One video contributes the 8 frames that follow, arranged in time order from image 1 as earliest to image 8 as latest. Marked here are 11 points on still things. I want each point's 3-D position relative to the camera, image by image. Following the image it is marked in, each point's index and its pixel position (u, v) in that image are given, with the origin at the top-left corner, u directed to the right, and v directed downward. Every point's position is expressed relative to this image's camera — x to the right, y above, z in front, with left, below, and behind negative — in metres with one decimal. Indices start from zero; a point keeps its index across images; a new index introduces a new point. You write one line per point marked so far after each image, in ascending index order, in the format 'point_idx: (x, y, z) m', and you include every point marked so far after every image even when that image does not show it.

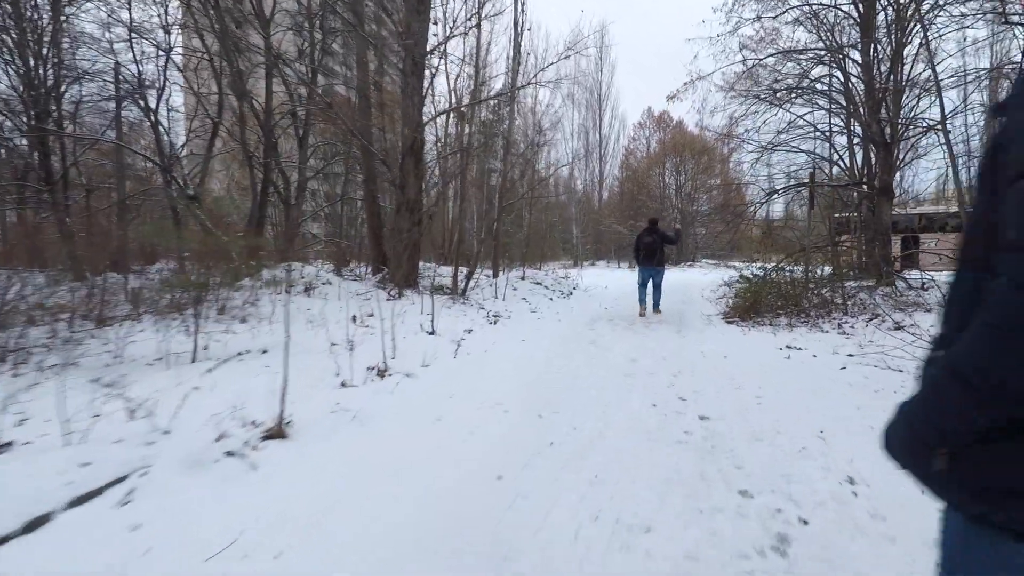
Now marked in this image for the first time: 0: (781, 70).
0: (+6.9, +5.6, +14.9) m
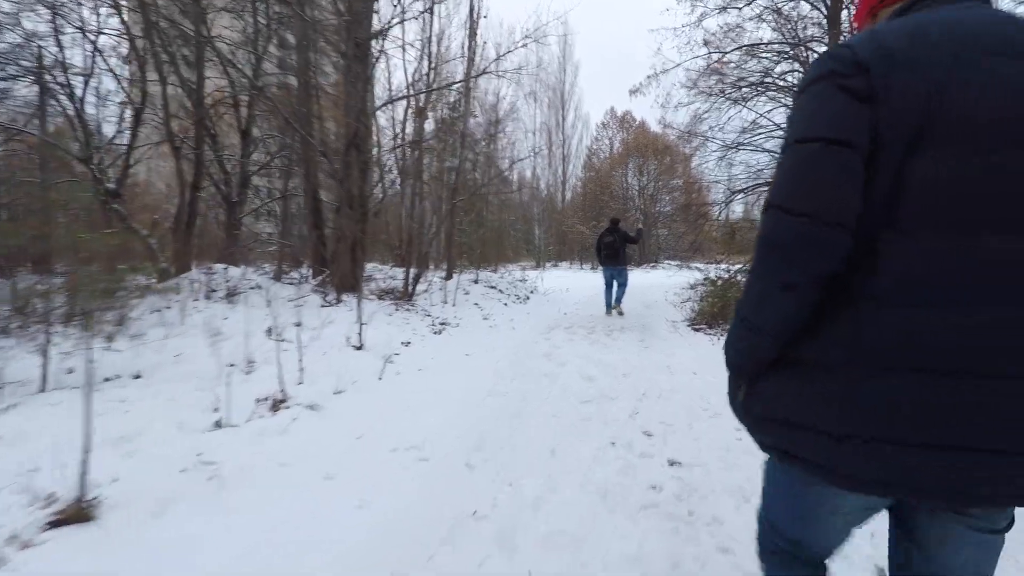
0: (+5.9, +5.6, +14.6) m
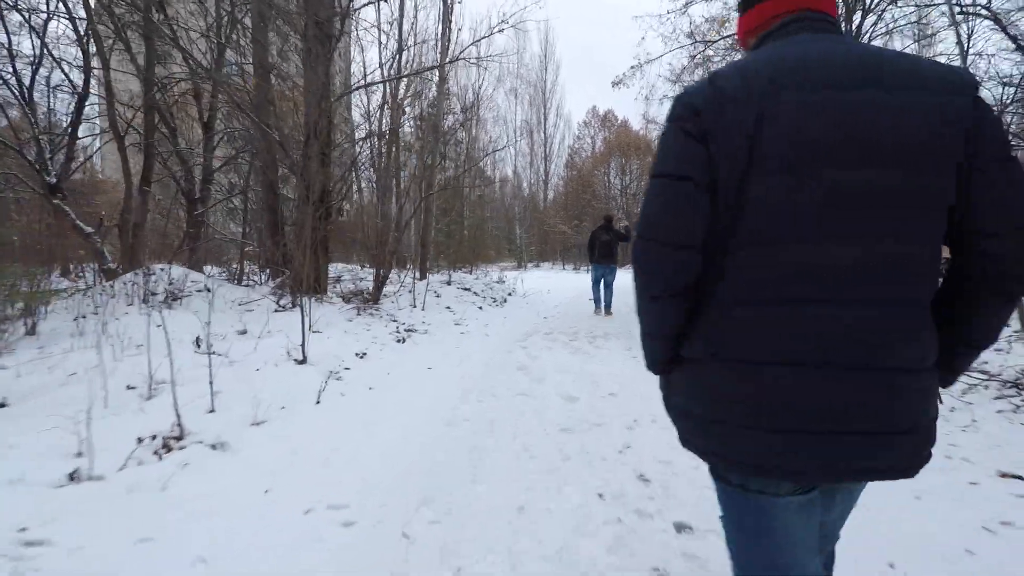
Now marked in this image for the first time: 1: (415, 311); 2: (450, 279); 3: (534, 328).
0: (+5.3, +5.5, +14.0) m
1: (-1.3, -0.3, +7.9) m
2: (-1.0, +0.1, +9.5) m
3: (+0.3, -0.5, +7.6) m
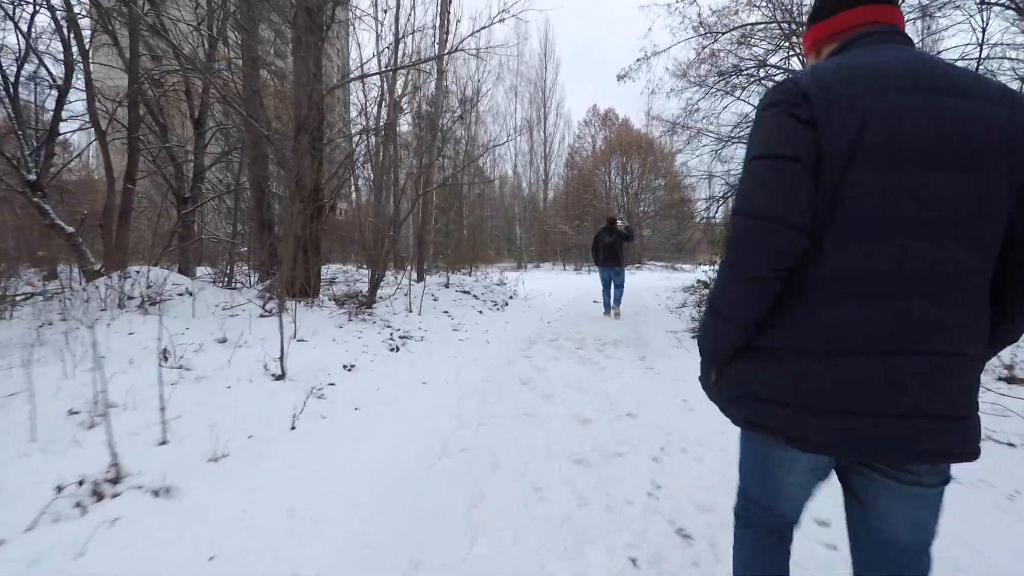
0: (+5.3, +5.5, +13.5) m
1: (-1.3, -0.4, +7.4) m
2: (-1.0, +0.1, +9.0) m
3: (+0.3, -0.6, +7.2) m
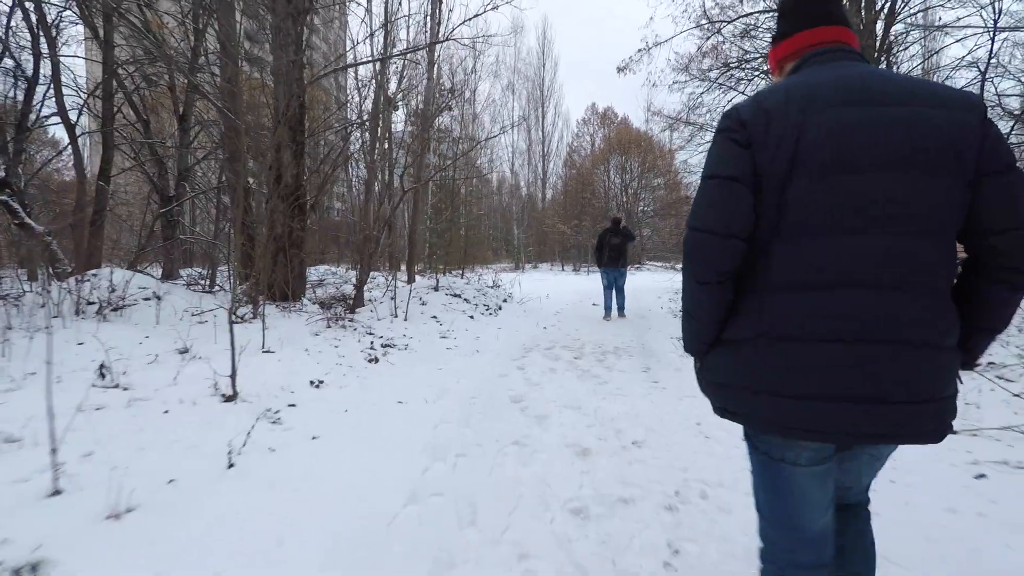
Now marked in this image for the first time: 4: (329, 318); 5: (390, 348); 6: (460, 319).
0: (+5.2, +5.5, +13.0) m
1: (-1.4, -0.4, +6.8) m
2: (-1.1, +0.1, +8.5) m
3: (+0.2, -0.6, +6.6) m
4: (-2.1, -0.4, +6.5) m
5: (-1.2, -0.6, +5.9) m
6: (-0.7, -0.4, +7.4) m
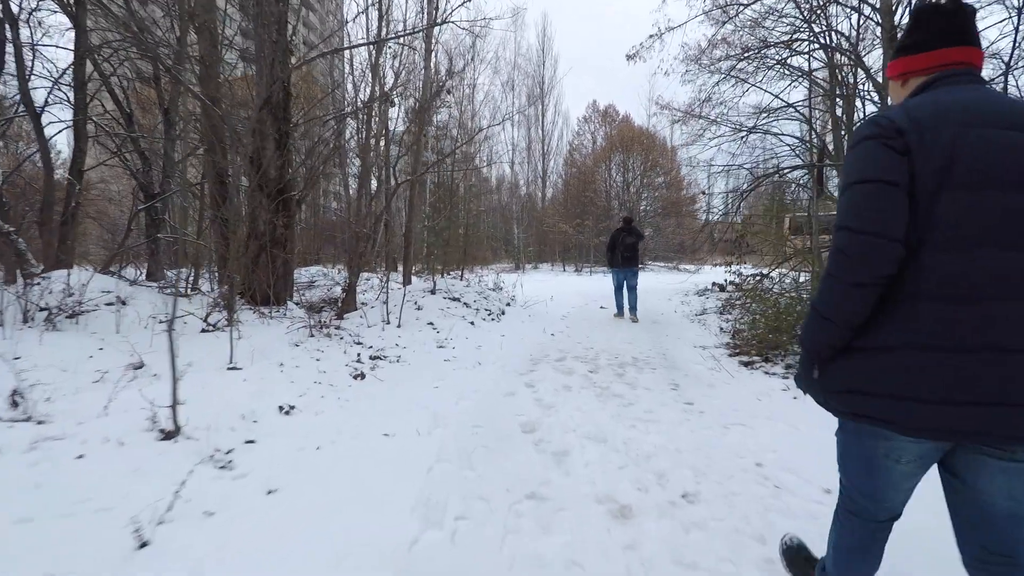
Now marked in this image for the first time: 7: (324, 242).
0: (+5.3, +5.4, +12.3) m
1: (-1.3, -0.4, +6.1) m
2: (-1.0, 0.0, +7.8) m
3: (+0.3, -0.6, +5.9) m
4: (-2.0, -0.4, +5.8) m
5: (-1.2, -0.6, +5.2) m
6: (-0.6, -0.4, +6.7) m
7: (-4.2, +1.0, +12.9) m
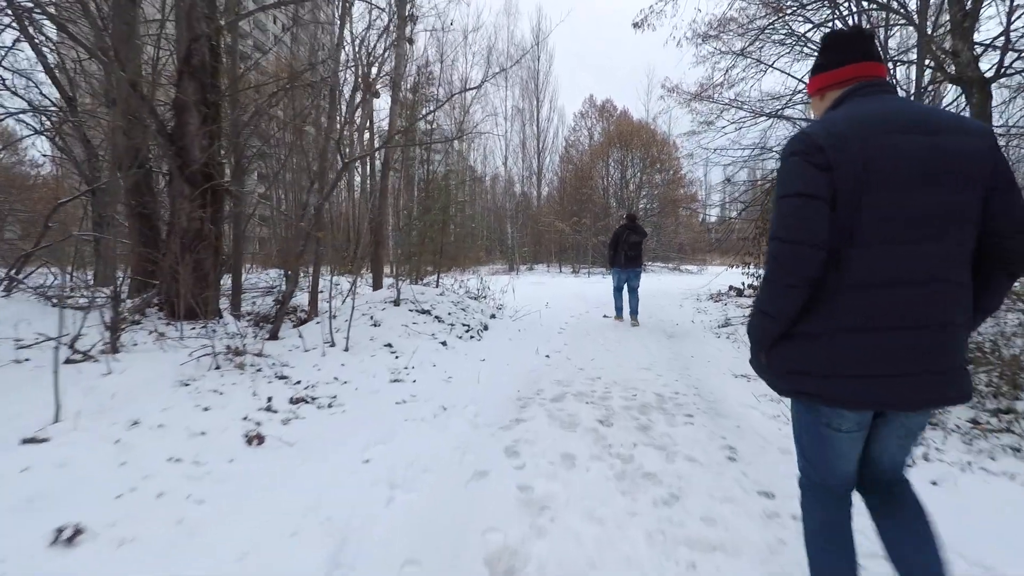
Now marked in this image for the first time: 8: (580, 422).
0: (+5.1, +5.4, +10.9) m
1: (-1.5, -0.5, +4.6) m
2: (-1.2, -0.1, +6.3) m
3: (+0.1, -0.7, +4.4) m
4: (-2.2, -0.5, +4.3) m
5: (-1.3, -0.7, +3.6) m
6: (-0.7, -0.5, +5.2) m
7: (-4.4, +0.9, +11.3) m
8: (+0.4, -0.8, +3.6) m
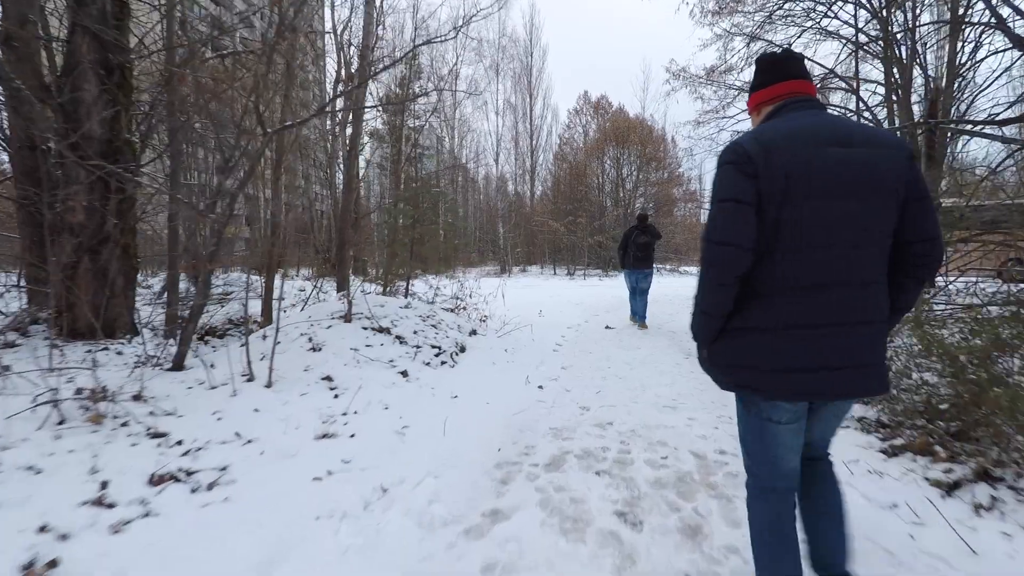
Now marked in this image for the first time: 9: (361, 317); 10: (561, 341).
0: (+4.9, +5.3, +9.7) m
1: (-1.6, -0.6, +3.4) m
2: (-1.3, -0.2, +5.0) m
3: (0.0, -0.8, +3.2) m
4: (-2.3, -0.6, +3.1) m
5: (-1.4, -0.8, +2.4) m
6: (-0.9, -0.6, +3.9) m
7: (-4.5, +0.8, +10.0) m
8: (+0.3, -0.9, +2.3) m
9: (-1.3, -0.2, +5.2) m
10: (+0.6, -0.6, +6.8) m
